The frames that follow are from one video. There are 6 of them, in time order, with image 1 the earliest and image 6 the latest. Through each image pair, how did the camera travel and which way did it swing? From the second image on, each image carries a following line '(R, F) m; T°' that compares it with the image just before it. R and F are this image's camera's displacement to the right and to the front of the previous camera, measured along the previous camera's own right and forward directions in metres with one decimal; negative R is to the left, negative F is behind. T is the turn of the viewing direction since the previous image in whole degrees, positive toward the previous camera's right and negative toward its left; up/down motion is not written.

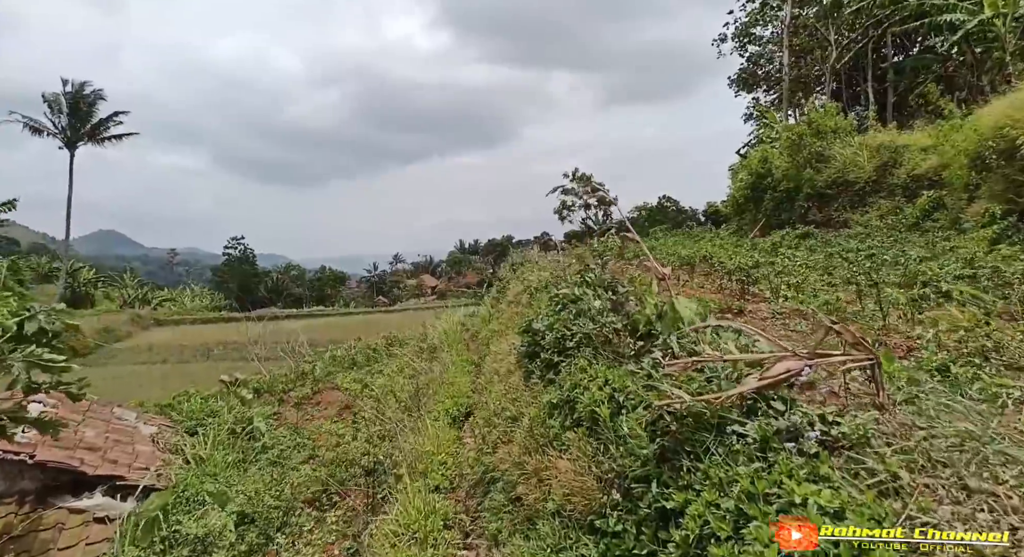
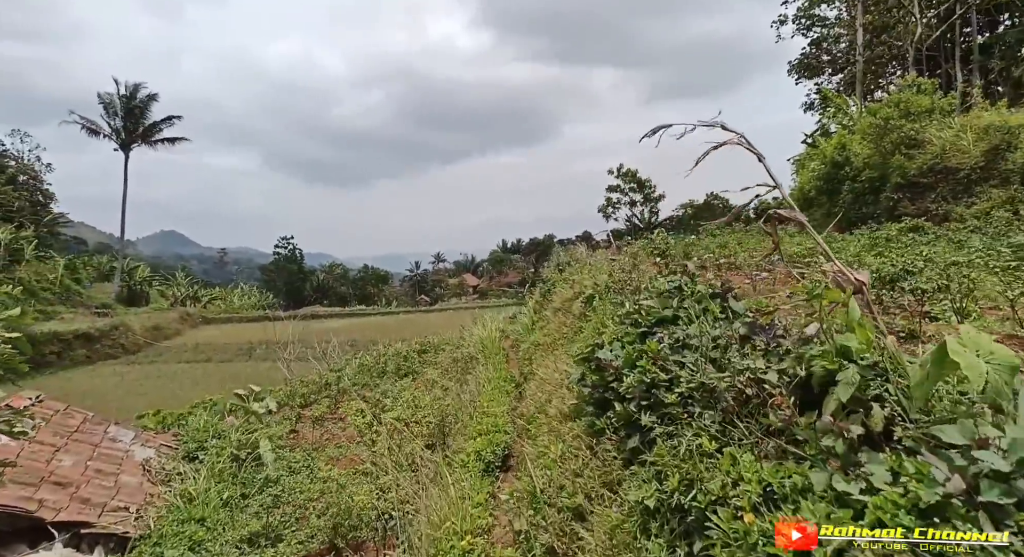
(0.0, +1.3) m; -4°
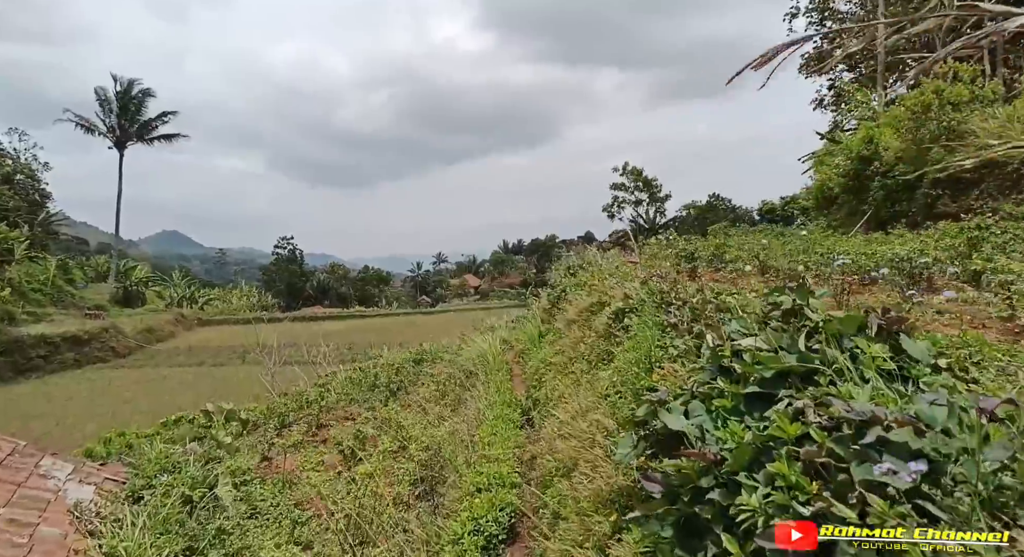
(0.0, +1.1) m; 0°
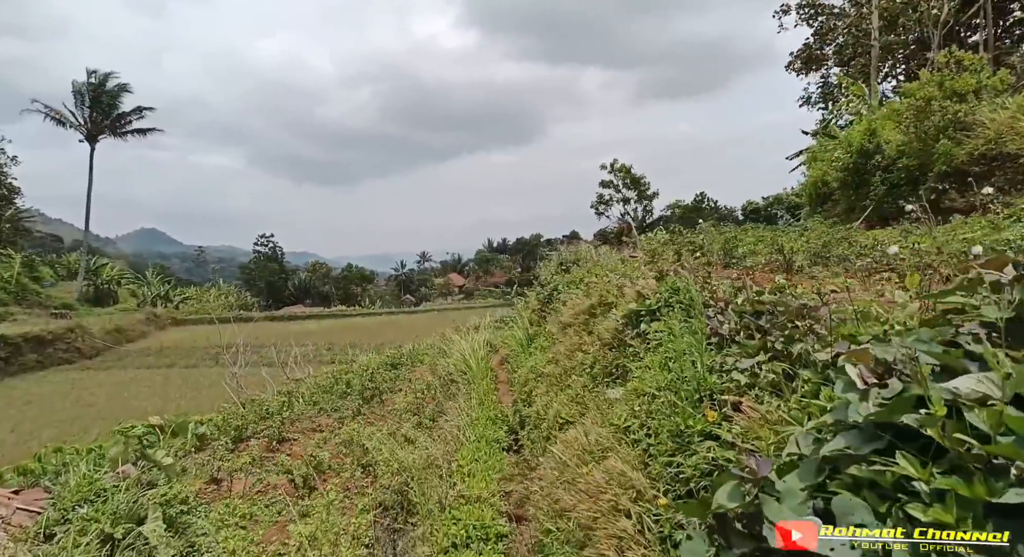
(0.0, +0.9) m; +1°
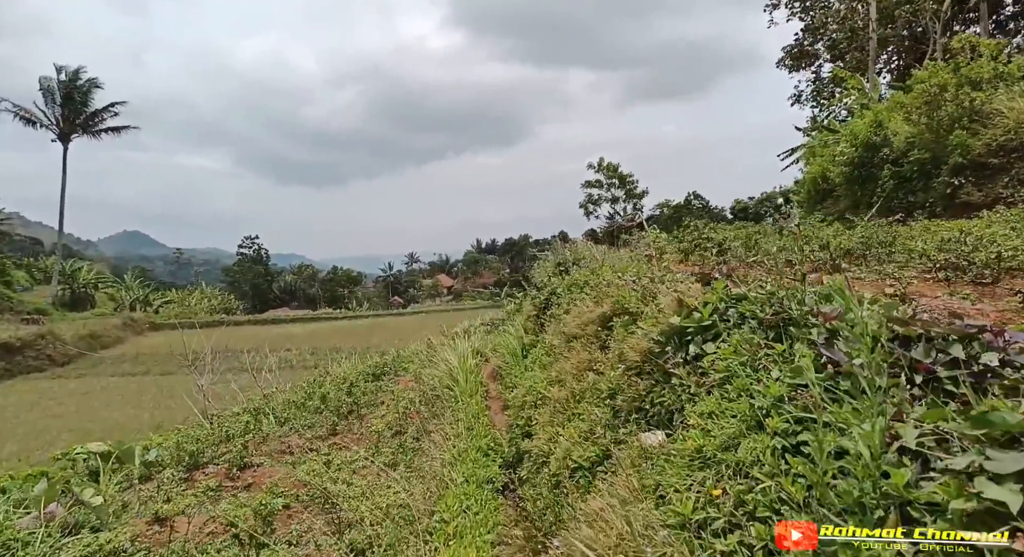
(0.0, +0.9) m; +1°
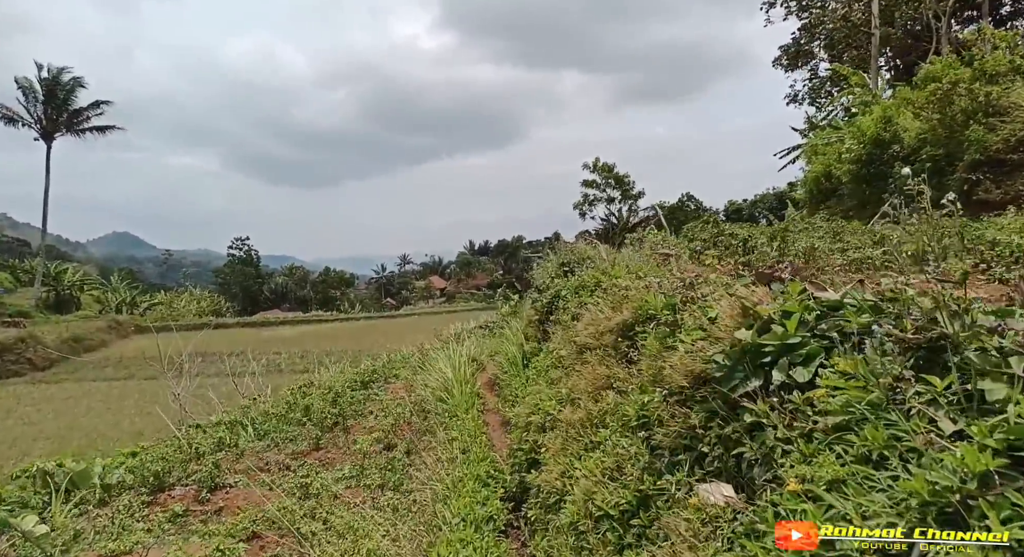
(-0.1, +0.6) m; +1°
